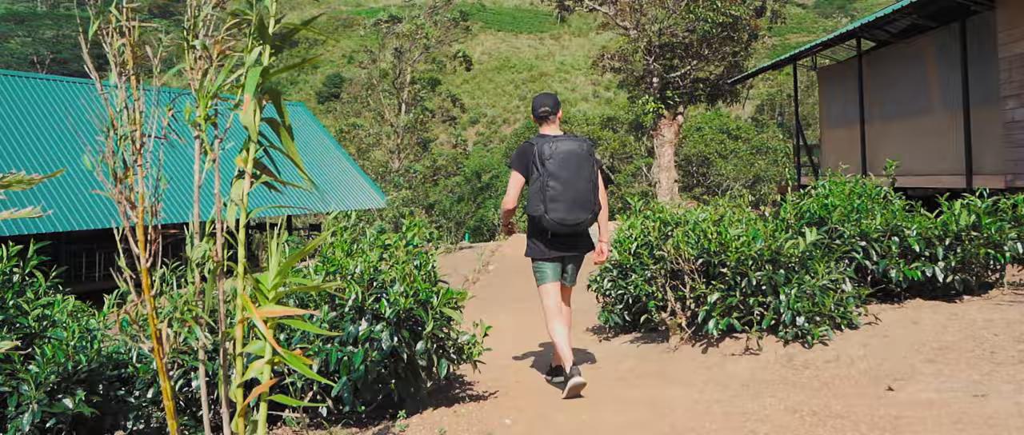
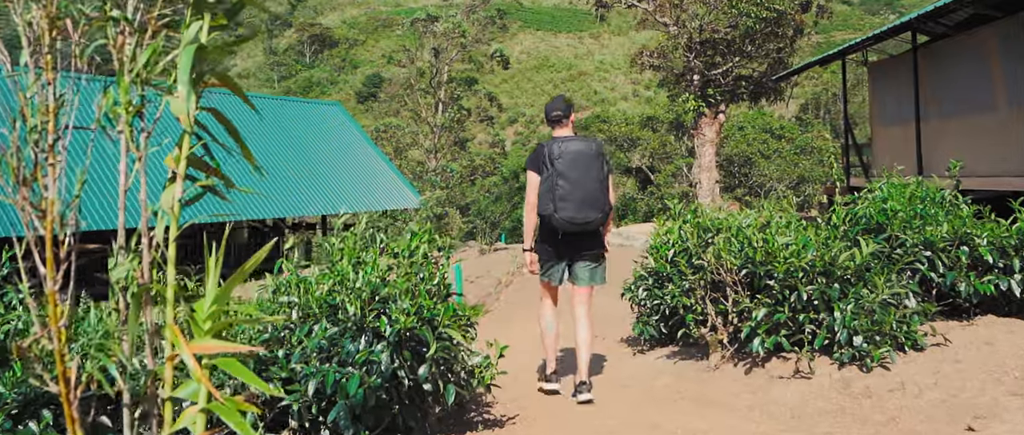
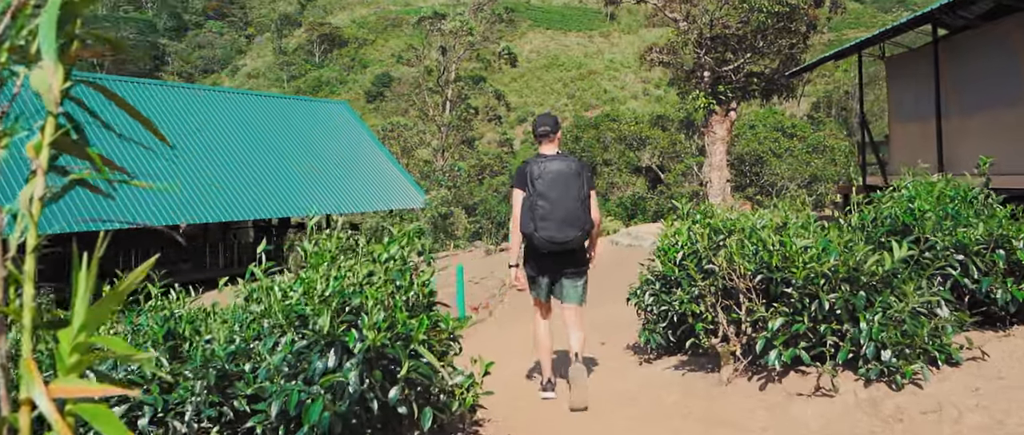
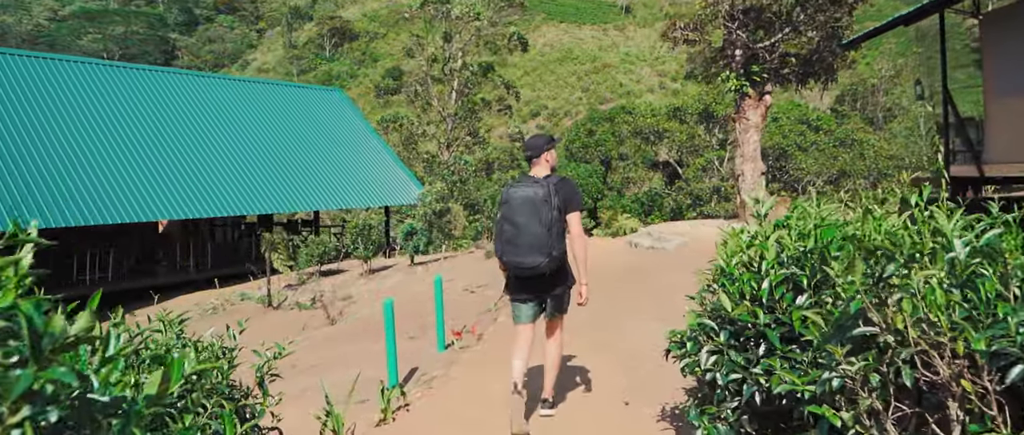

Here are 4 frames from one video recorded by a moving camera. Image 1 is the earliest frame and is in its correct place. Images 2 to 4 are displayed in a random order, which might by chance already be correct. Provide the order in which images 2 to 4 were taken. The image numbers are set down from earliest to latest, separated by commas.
2, 3, 4
